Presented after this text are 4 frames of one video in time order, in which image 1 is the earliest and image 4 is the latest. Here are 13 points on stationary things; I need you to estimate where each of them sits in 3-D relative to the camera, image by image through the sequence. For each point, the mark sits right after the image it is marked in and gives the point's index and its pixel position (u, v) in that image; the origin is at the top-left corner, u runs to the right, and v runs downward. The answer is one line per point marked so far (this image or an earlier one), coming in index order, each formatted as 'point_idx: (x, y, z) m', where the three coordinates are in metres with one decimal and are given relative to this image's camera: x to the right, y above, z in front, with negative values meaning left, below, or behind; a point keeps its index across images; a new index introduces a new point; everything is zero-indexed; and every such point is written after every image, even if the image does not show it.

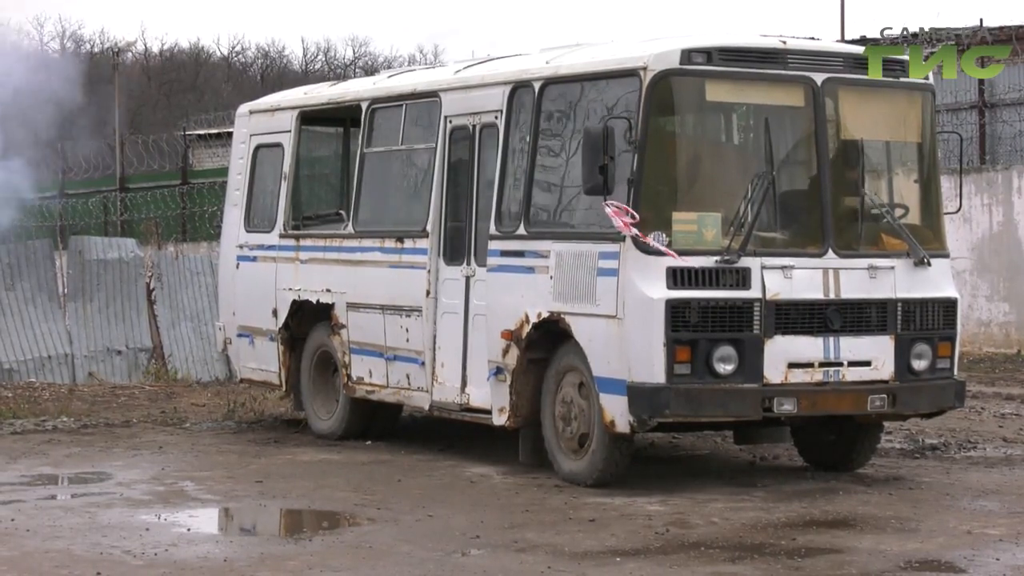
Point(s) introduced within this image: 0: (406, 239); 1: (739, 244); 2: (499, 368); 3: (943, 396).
0: (-0.7, +0.4, +9.9) m
1: (+1.3, +0.3, +7.9) m
2: (-0.1, -0.5, +8.9) m
3: (+2.6, -0.6, +8.4) m
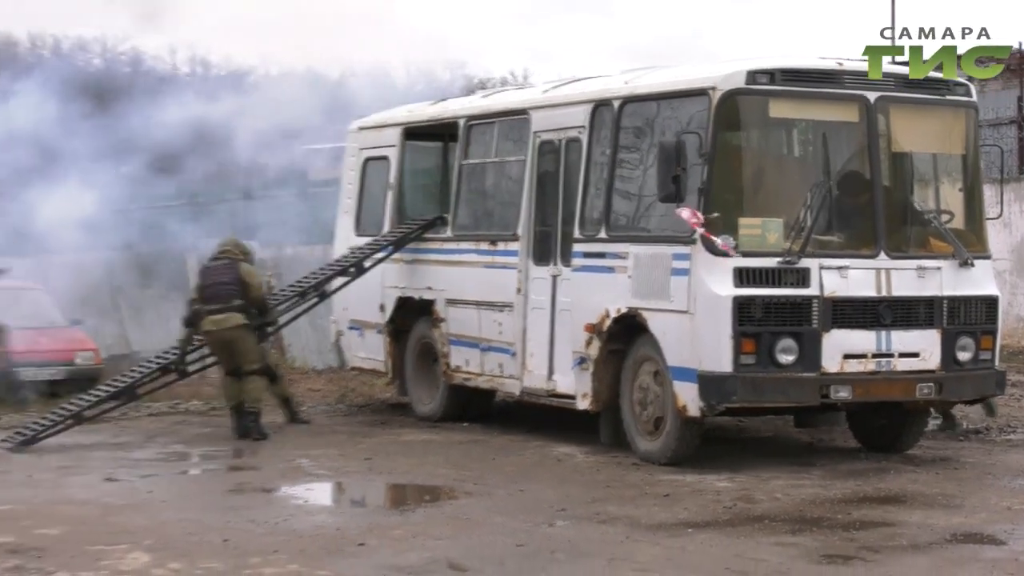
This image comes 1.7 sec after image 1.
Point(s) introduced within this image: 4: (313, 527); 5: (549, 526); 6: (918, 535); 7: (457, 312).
0: (-0.1, +0.4, +10.9) m
1: (+1.8, +0.3, +8.8) m
2: (+0.5, -0.5, +9.9) m
3: (+3.1, -0.6, +9.2) m
4: (-1.2, -1.5, +8.5) m
5: (+0.2, -1.4, +8.3) m
6: (+2.3, -1.4, +8.0) m
7: (-0.5, -0.2, +11.4) m
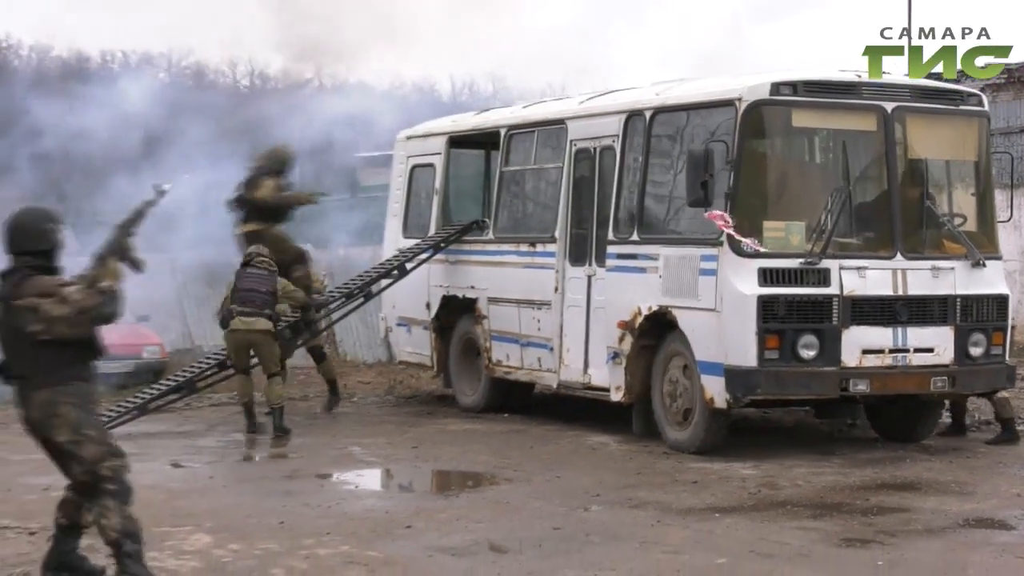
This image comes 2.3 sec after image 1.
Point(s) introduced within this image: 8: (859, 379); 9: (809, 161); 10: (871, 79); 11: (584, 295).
0: (+0.2, +0.4, +11.5) m
1: (+2.1, +0.3, +9.3) m
2: (+0.8, -0.5, +10.5) m
3: (+3.4, -0.6, +9.7) m
4: (-1.0, -1.5, +9.1) m
5: (+0.5, -1.4, +9.0) m
6: (+2.6, -1.4, +8.5) m
7: (-0.1, -0.2, +12.0) m
8: (+2.3, -0.6, +9.3) m
9: (+2.0, +0.9, +9.5) m
10: (+2.5, +1.5, +9.7) m
11: (+0.6, -0.1, +10.9) m
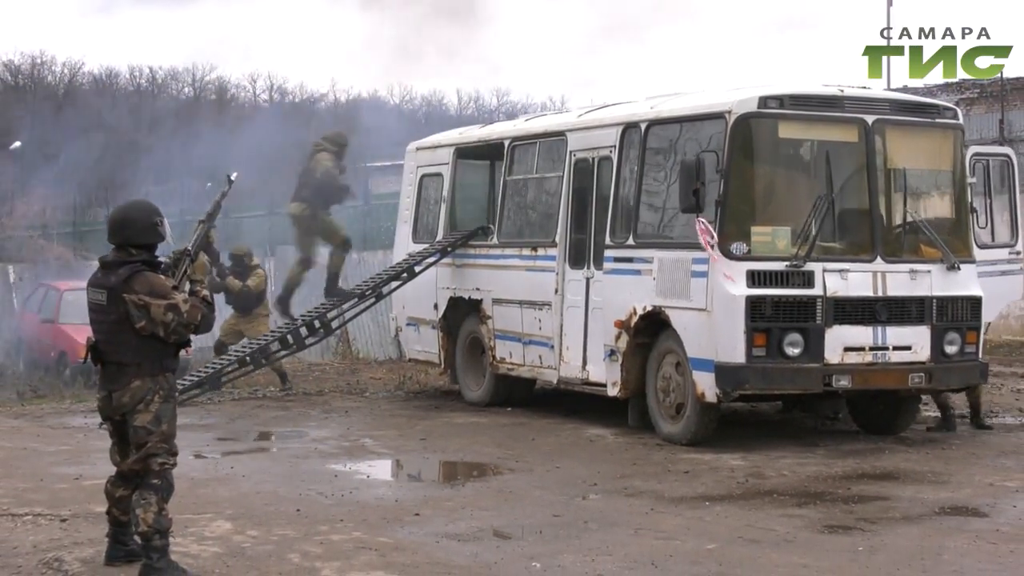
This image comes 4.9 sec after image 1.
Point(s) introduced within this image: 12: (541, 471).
0: (+0.2, +0.3, +12.1) m
1: (+2.1, +0.3, +9.9) m
2: (+0.8, -0.5, +11.1) m
3: (+3.4, -0.6, +10.3) m
4: (-0.9, -1.5, +9.8) m
5: (+0.5, -1.4, +9.6) m
6: (+2.6, -1.4, +9.1) m
7: (-0.1, -0.2, +12.7) m
8: (+2.3, -0.6, +9.9) m
9: (+2.0, +0.9, +10.1) m
10: (+2.5, +1.5, +10.3) m
11: (+0.6, -0.1, +11.5) m
12: (+0.2, -1.4, +10.3) m
